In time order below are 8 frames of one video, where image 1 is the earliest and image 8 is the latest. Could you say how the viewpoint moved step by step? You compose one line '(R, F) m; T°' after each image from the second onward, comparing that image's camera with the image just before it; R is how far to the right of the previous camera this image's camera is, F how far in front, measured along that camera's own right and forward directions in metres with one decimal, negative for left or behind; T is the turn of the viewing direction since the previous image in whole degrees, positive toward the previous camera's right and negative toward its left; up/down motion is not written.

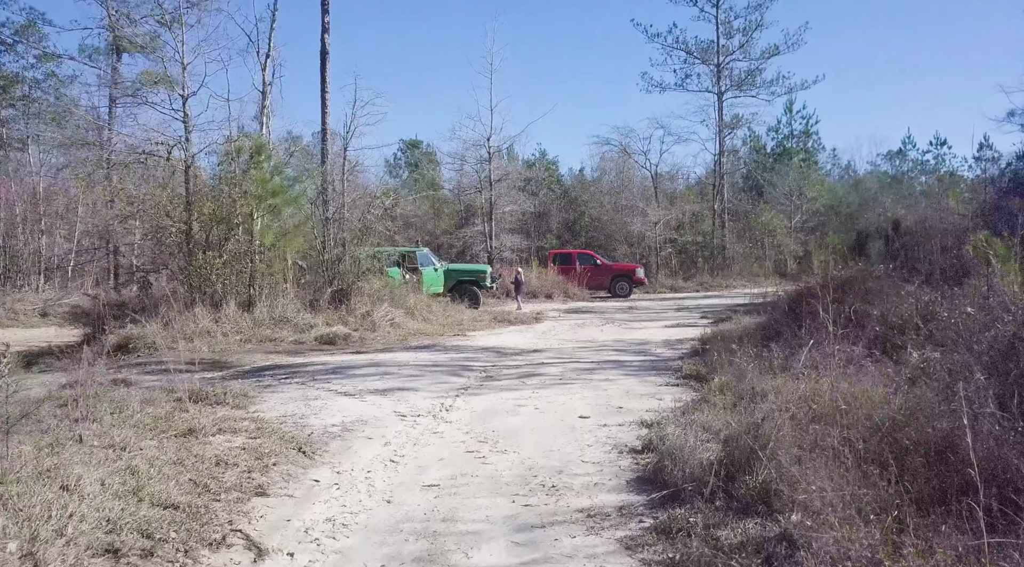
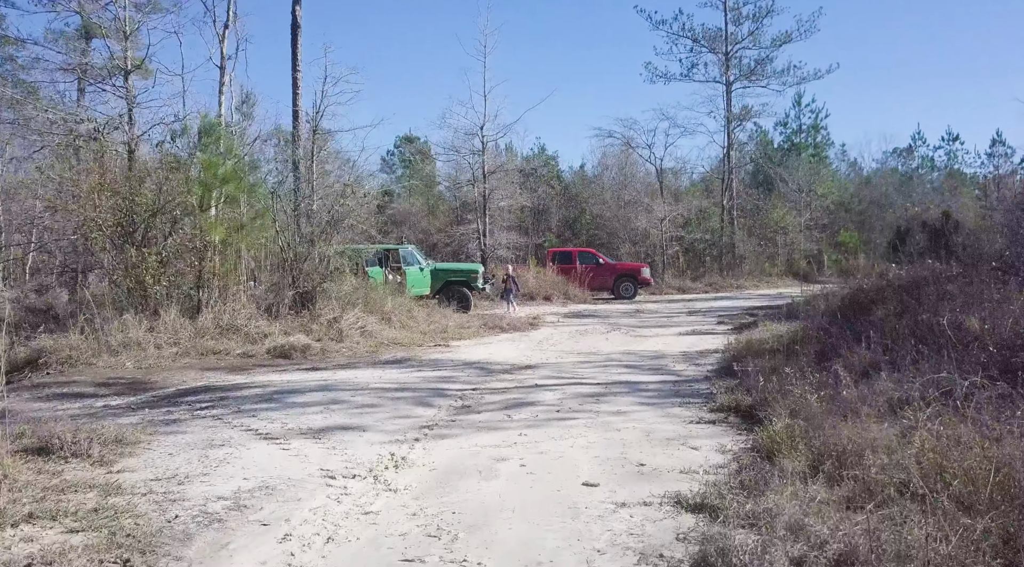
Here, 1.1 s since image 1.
(+0.2, +2.7) m; 0°
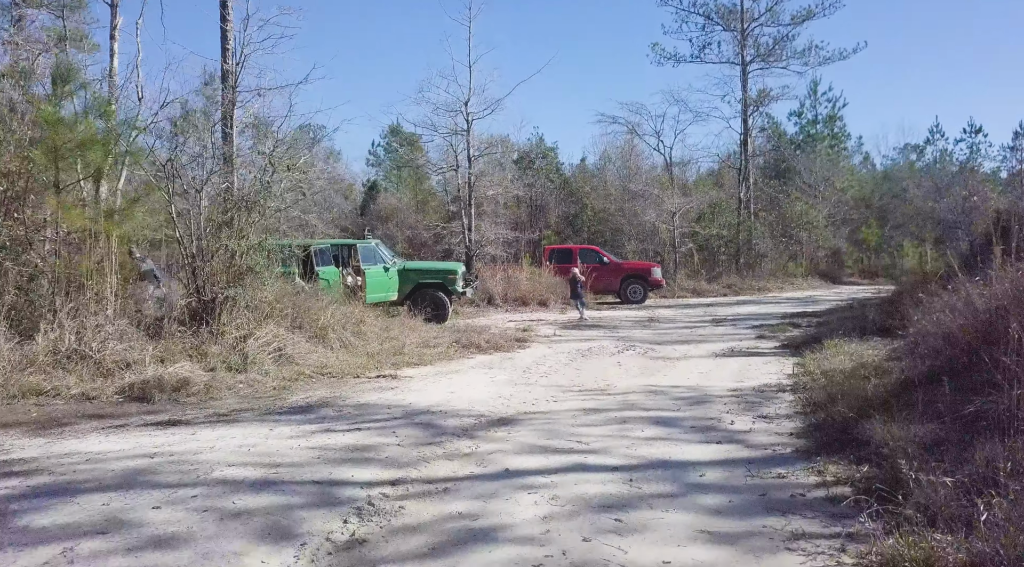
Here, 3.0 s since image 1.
(+0.3, +4.7) m; 0°
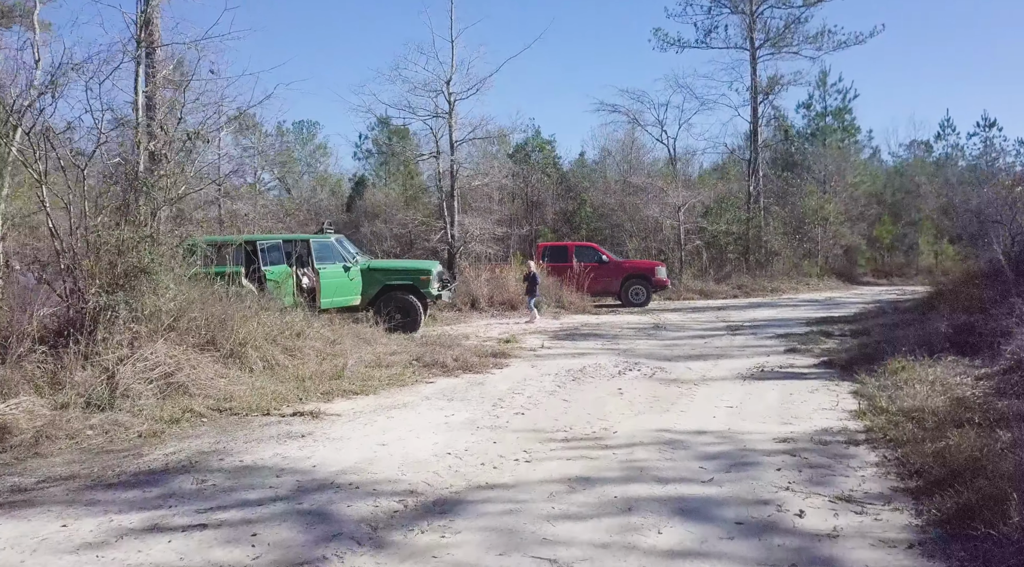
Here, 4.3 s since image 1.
(+0.3, +3.0) m; 0°
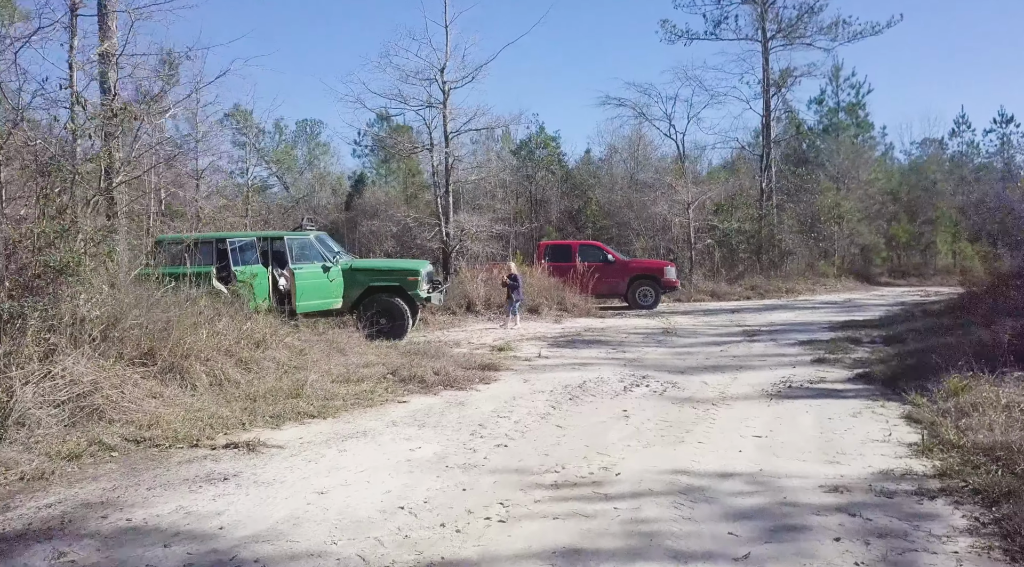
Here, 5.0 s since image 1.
(+0.2, +1.6) m; 0°
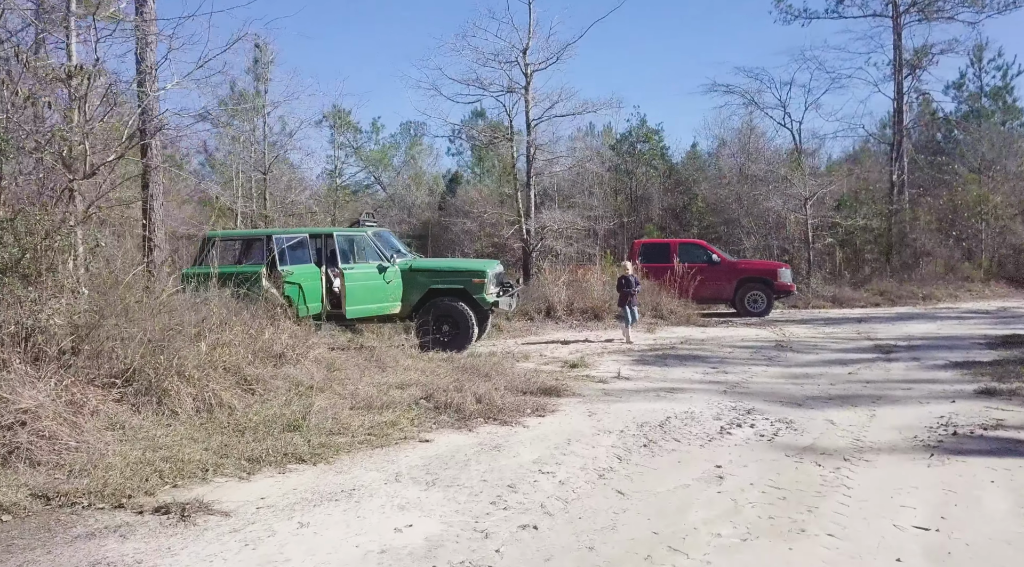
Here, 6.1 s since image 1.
(+0.4, +2.3) m; -6°
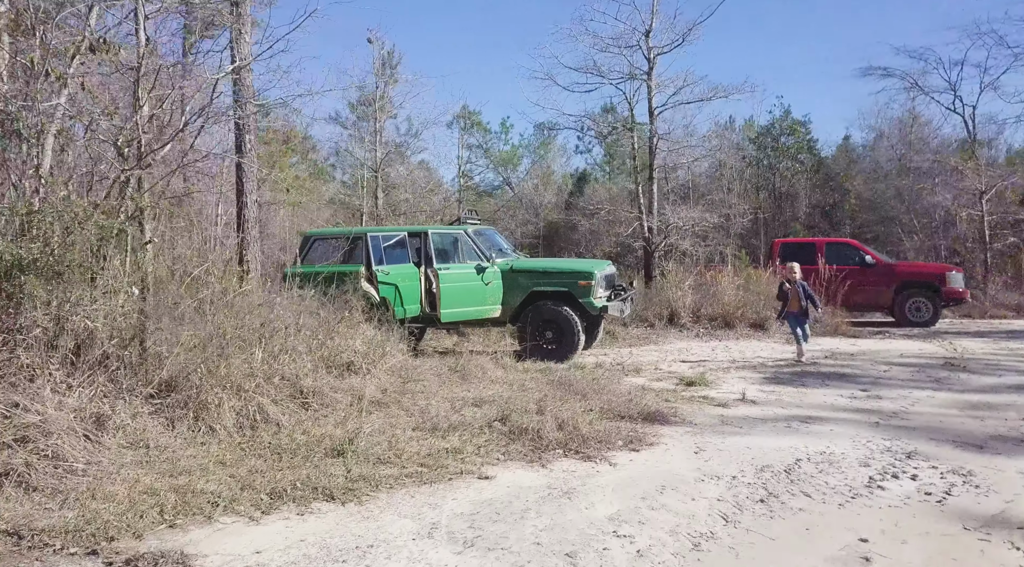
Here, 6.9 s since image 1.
(+0.3, +1.4) m; -8°
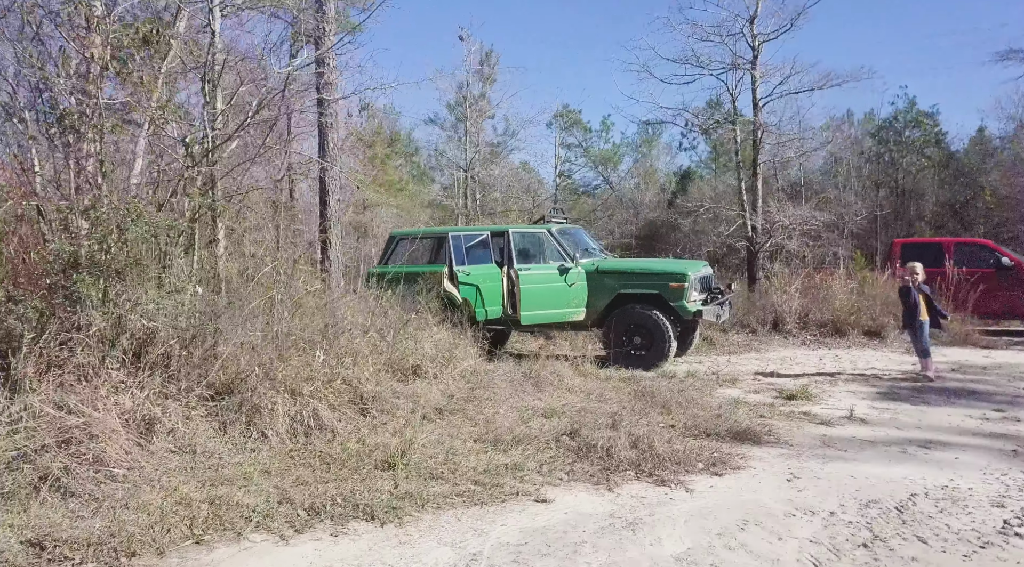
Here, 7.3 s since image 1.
(+0.2, +0.6) m; -7°
